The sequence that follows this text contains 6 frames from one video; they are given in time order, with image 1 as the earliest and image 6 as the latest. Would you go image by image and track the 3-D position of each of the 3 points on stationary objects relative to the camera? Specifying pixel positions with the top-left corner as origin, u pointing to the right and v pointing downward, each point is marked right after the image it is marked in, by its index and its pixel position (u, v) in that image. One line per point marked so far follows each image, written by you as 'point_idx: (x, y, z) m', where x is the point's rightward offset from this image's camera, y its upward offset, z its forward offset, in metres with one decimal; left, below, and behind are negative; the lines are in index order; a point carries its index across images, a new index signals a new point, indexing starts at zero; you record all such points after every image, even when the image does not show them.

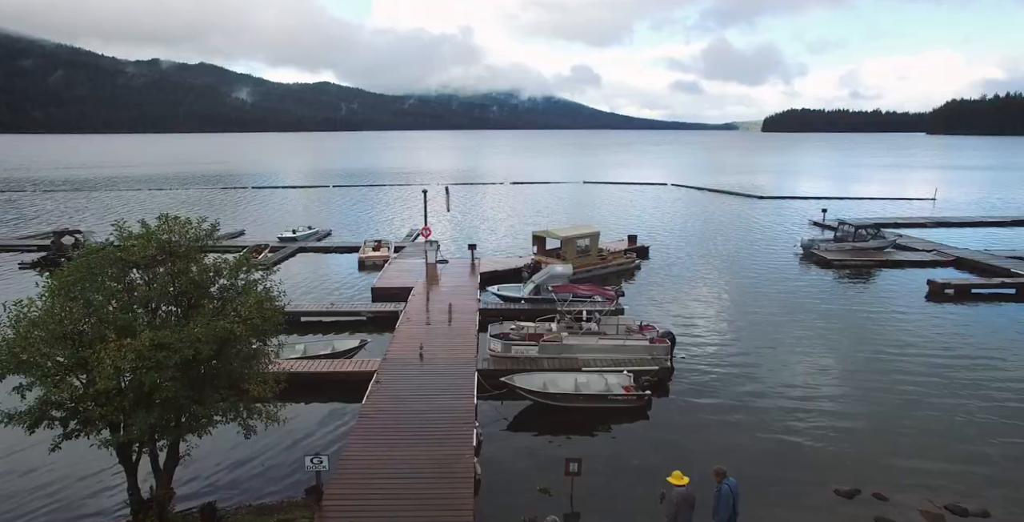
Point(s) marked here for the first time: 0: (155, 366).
0: (-7.4, -2.2, +11.9) m
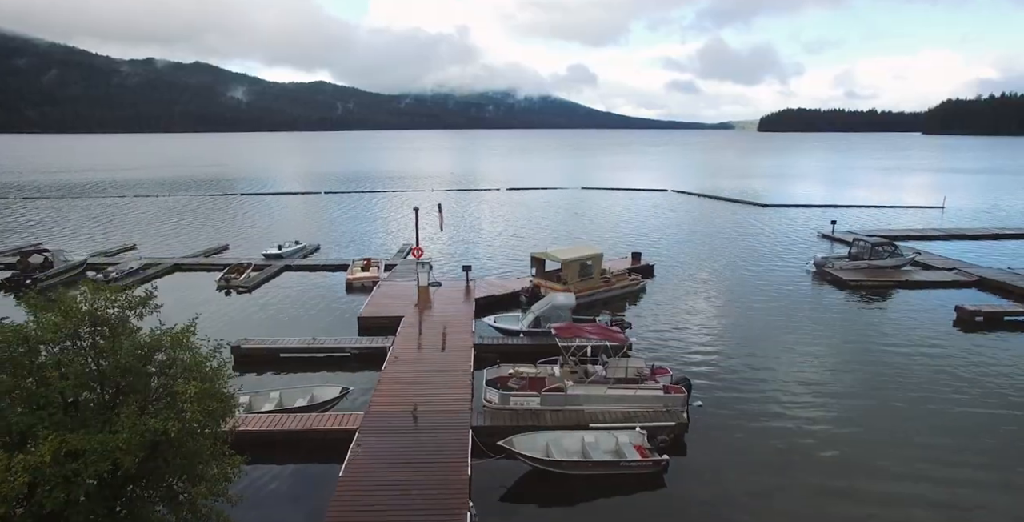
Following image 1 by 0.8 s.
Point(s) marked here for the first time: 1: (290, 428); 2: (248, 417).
0: (-7.4, -3.6, +9.4) m
1: (-7.5, -5.6, +19.3) m
2: (-9.3, -5.4, +20.0) m
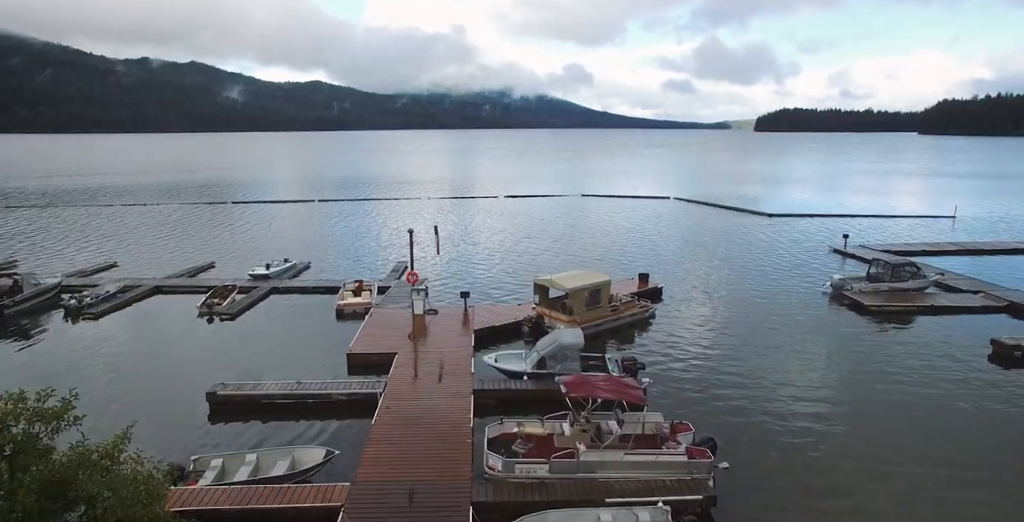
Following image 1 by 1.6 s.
0: (-7.1, -5.2, +7.0) m
1: (-7.3, -7.2, +17.0) m
2: (-9.1, -7.0, +17.6) m
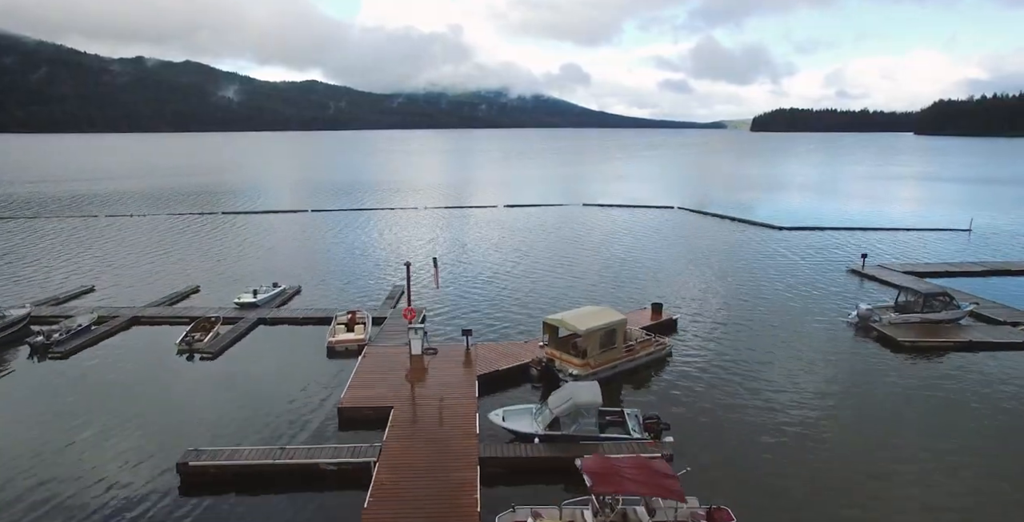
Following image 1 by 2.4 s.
0: (-6.6, -7.2, +4.3) m
1: (-6.9, -9.2, +14.2) m
2: (-8.7, -9.0, +14.8) m
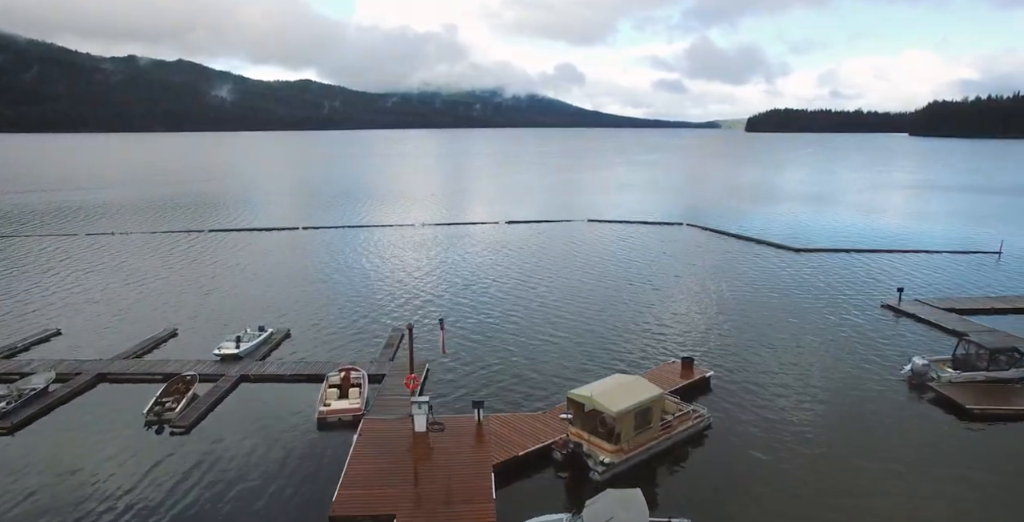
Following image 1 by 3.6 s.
0: (-5.5, -10.3, 0.0) m
1: (-5.8, -12.2, +10.0) m
2: (-7.6, -12.0, +10.6) m
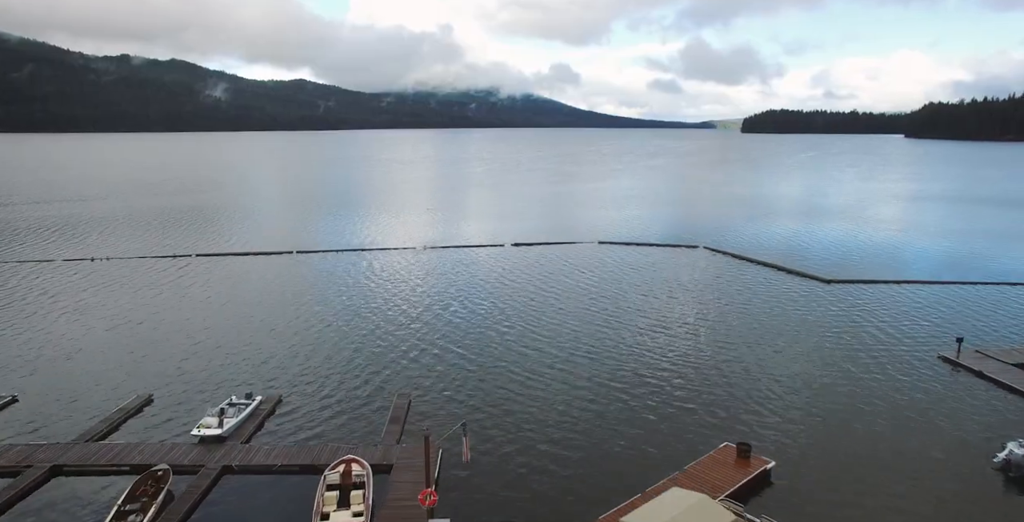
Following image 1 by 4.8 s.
0: (-3.7, -13.9, -5.0) m
1: (-4.1, -15.9, +4.9) m
2: (-5.9, -15.7, +5.5) m
